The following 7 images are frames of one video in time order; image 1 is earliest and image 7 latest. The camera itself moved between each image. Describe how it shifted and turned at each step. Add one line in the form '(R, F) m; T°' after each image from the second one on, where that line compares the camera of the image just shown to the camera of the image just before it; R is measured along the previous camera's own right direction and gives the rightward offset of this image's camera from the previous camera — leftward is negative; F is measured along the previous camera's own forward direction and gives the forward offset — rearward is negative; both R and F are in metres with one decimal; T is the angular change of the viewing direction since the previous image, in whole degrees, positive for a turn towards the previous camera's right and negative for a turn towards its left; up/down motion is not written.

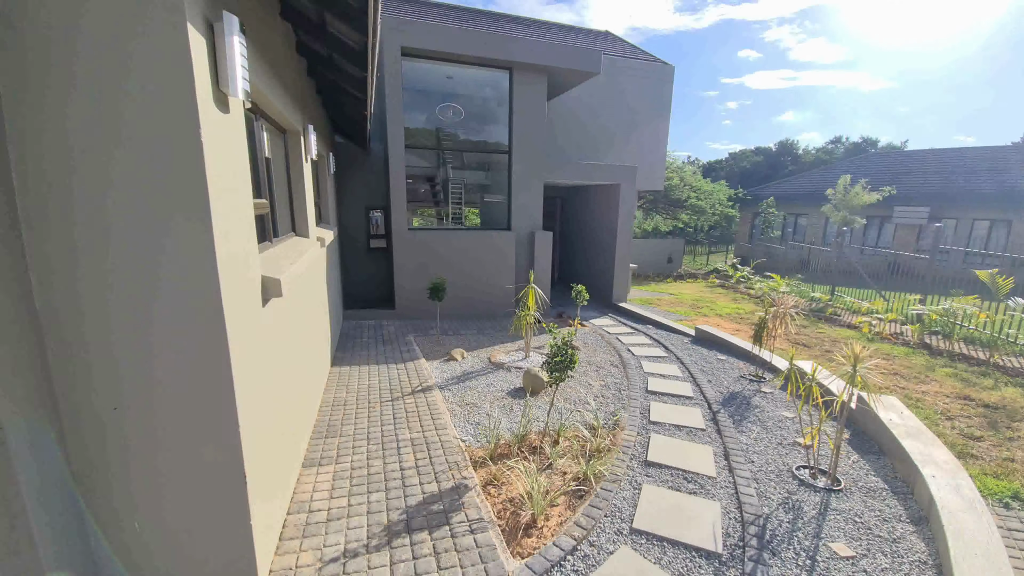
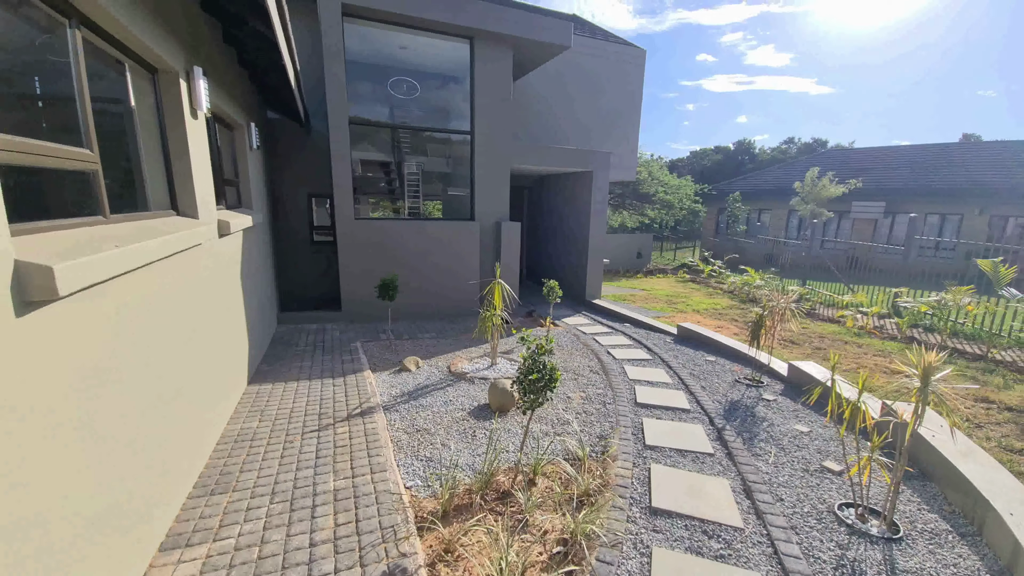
(+0.1, +0.9) m; +4°
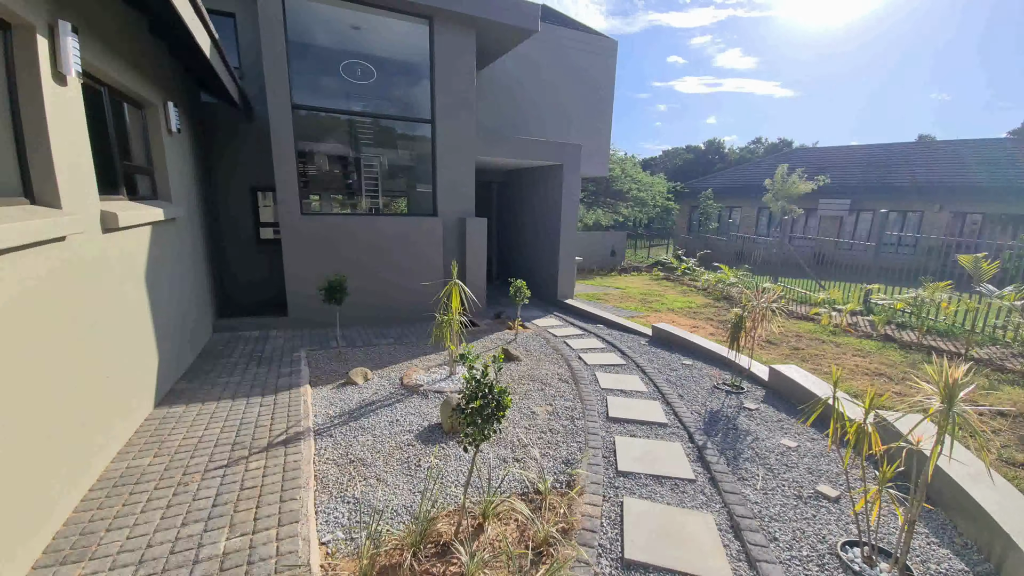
(+0.2, +0.5) m; +3°
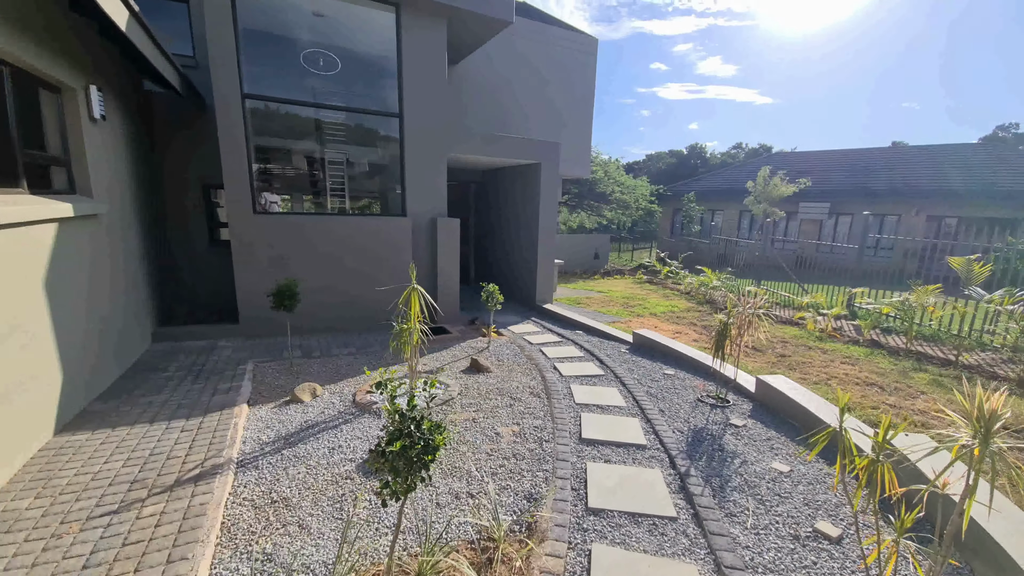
(+0.2, +0.4) m; +2°
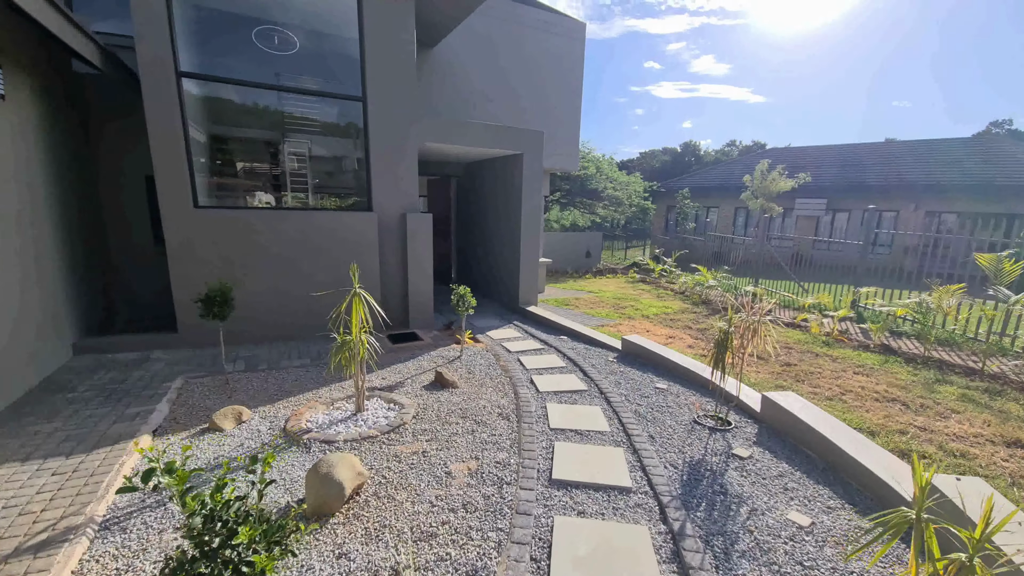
(+0.3, +0.7) m; +1°
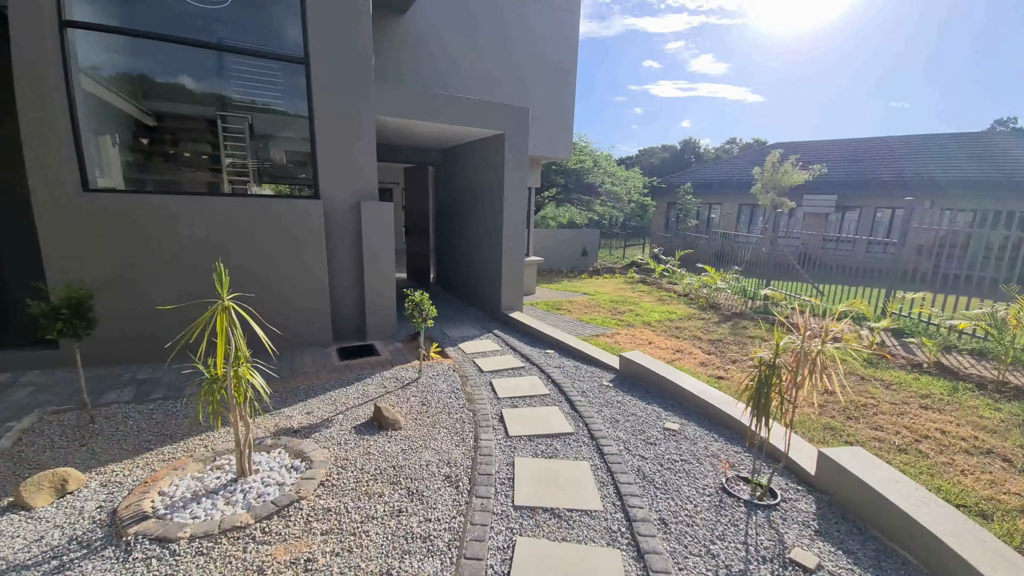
(+0.3, +1.1) m; 0°
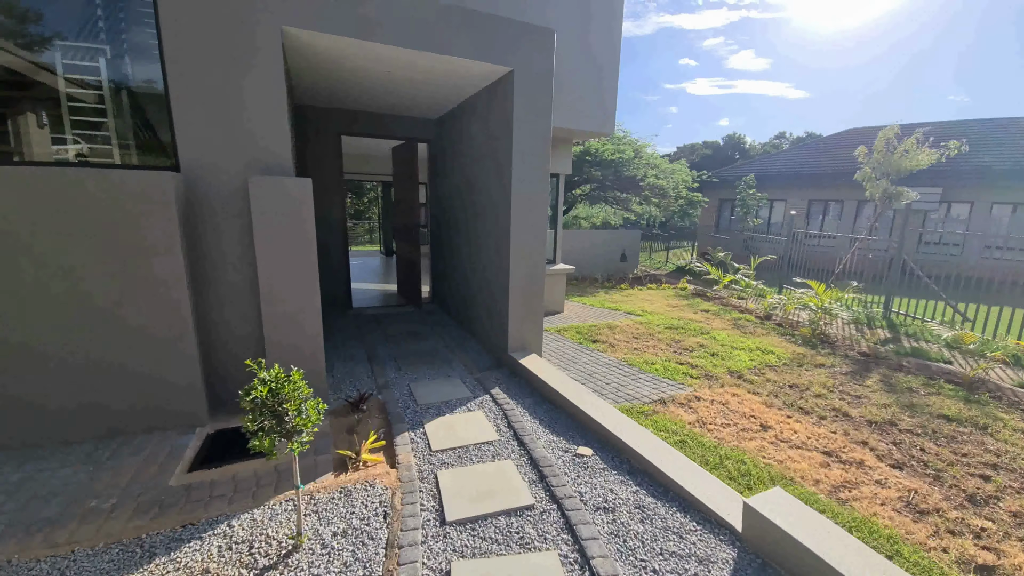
(+0.2, +2.6) m; -4°
